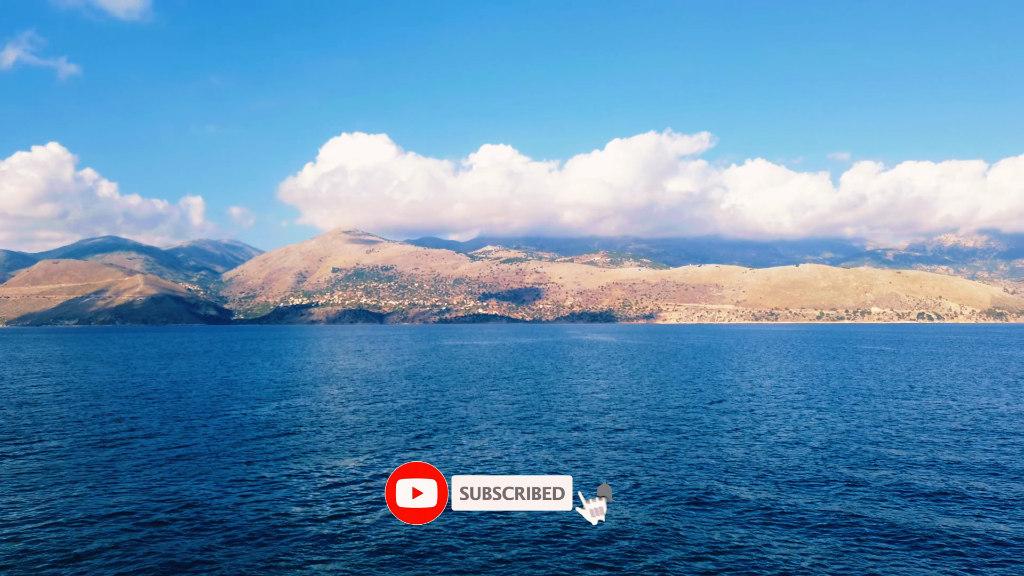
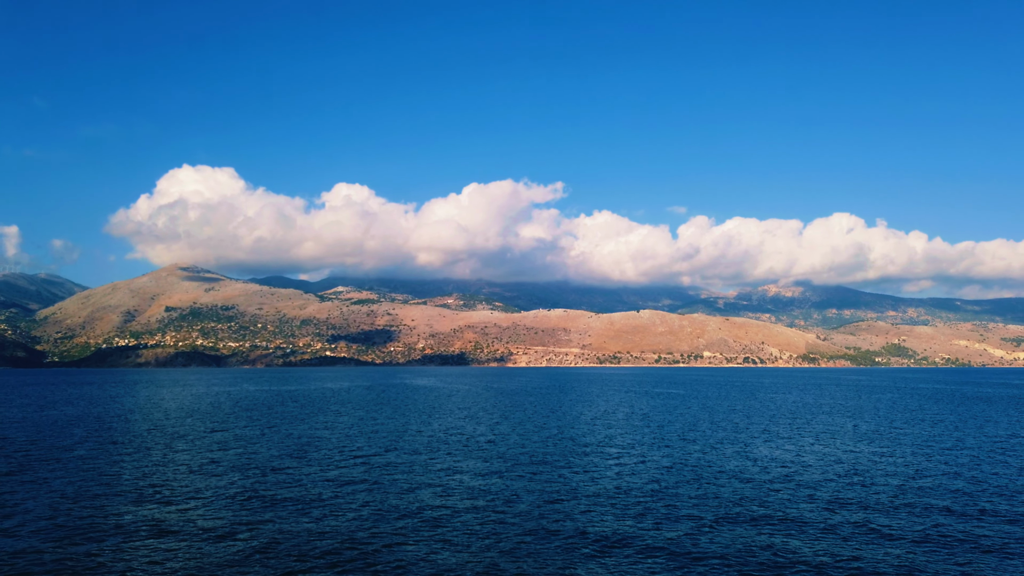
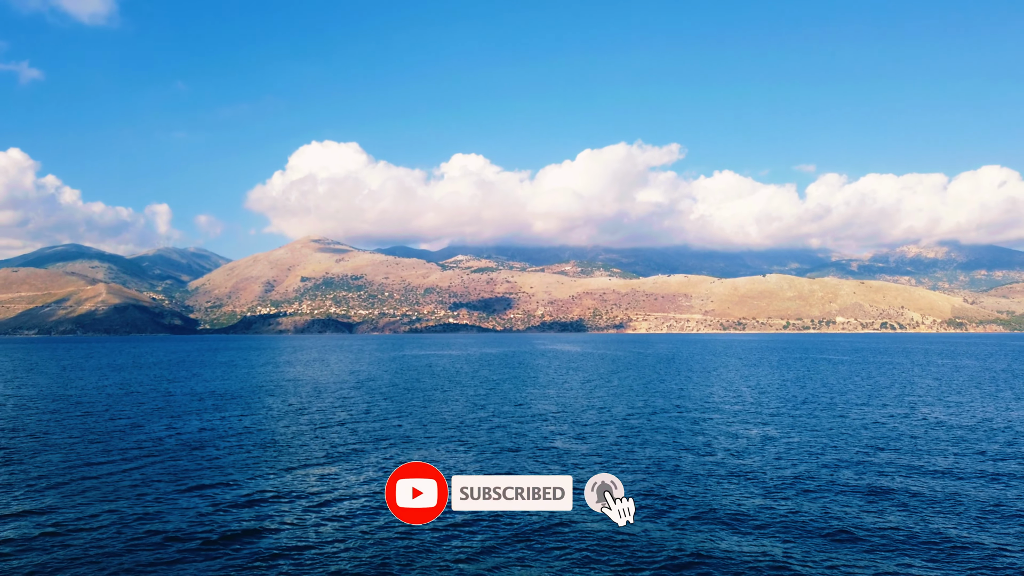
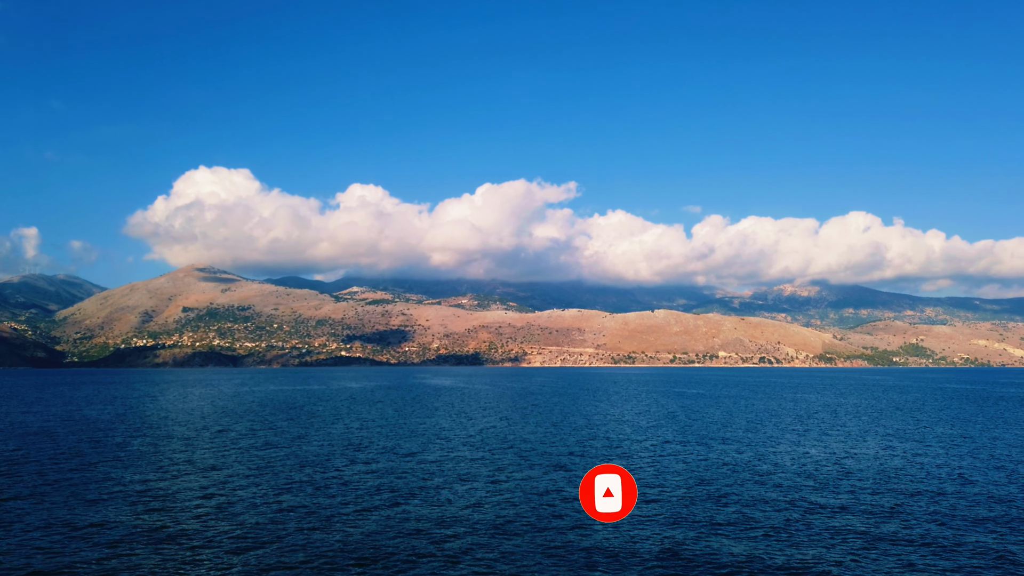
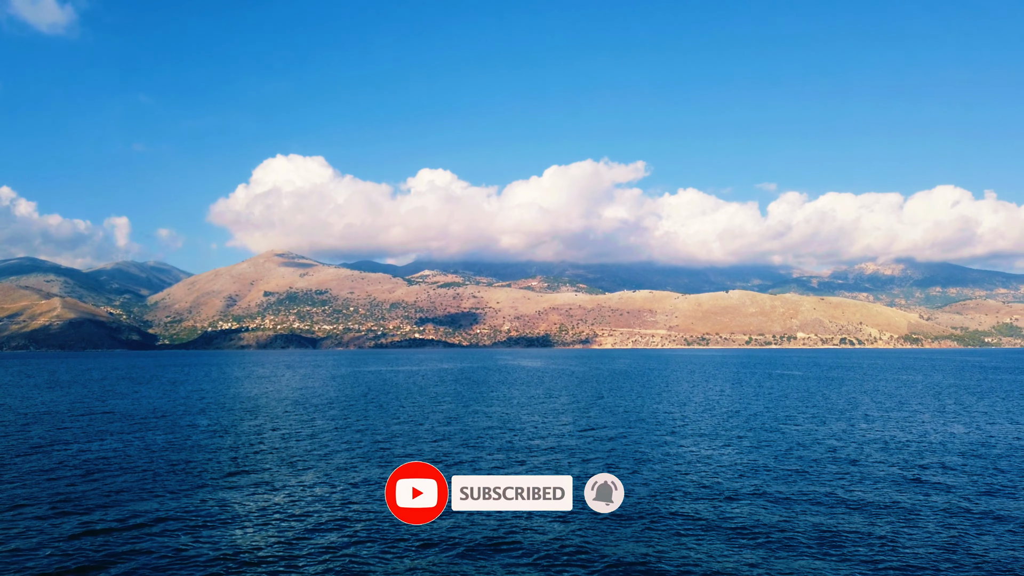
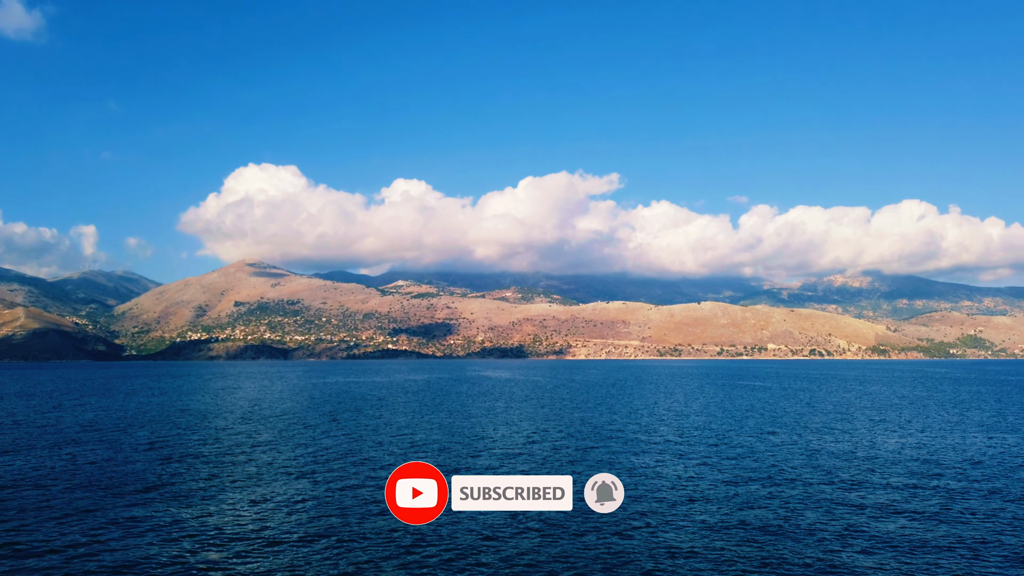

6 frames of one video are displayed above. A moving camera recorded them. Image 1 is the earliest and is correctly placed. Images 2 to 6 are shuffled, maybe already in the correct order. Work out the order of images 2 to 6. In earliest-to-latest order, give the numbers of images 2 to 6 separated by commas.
3, 5, 6, 4, 2
